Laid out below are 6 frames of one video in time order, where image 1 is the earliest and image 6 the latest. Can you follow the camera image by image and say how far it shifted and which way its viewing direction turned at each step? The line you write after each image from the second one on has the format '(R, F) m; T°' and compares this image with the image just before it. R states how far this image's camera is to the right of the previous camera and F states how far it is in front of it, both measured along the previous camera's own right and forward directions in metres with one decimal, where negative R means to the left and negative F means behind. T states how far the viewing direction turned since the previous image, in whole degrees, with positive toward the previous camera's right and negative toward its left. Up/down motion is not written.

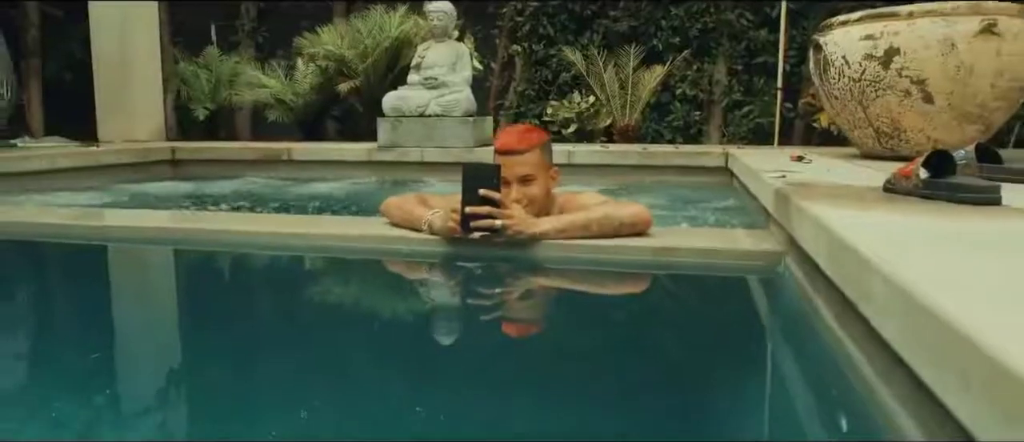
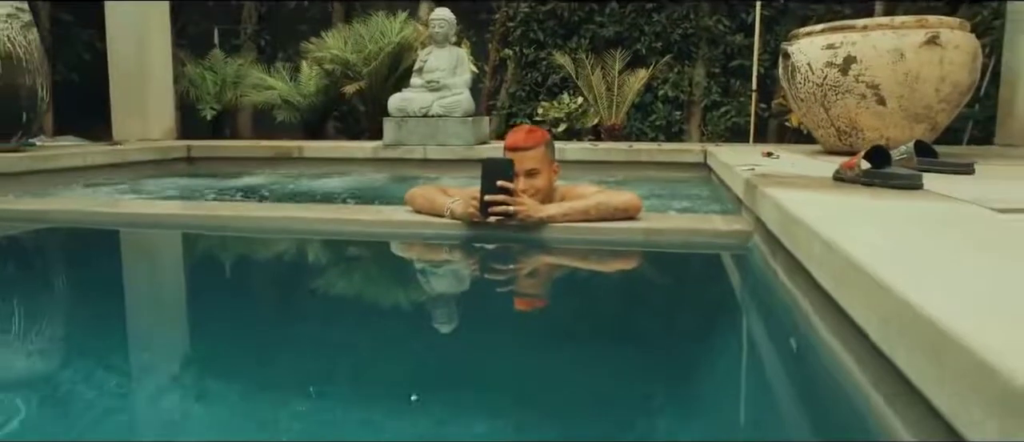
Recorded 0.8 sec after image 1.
(-0.1, -0.3) m; +1°
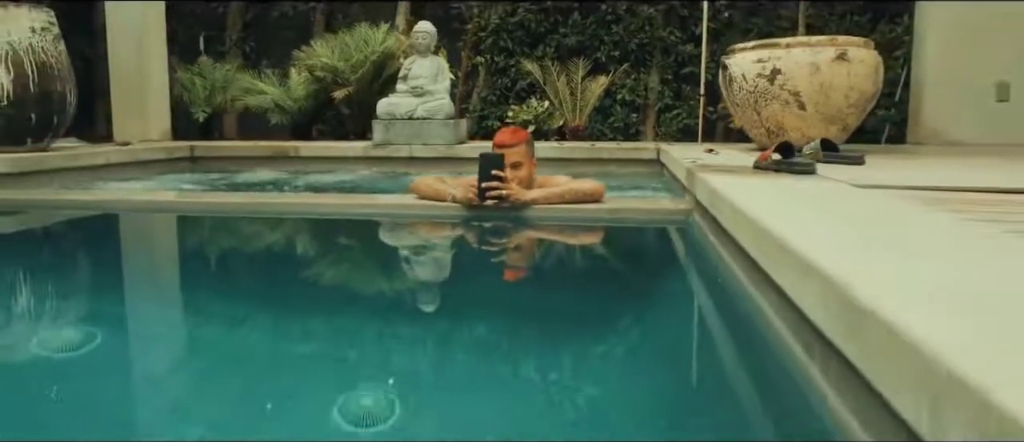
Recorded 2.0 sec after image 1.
(-0.1, -0.5) m; +3°
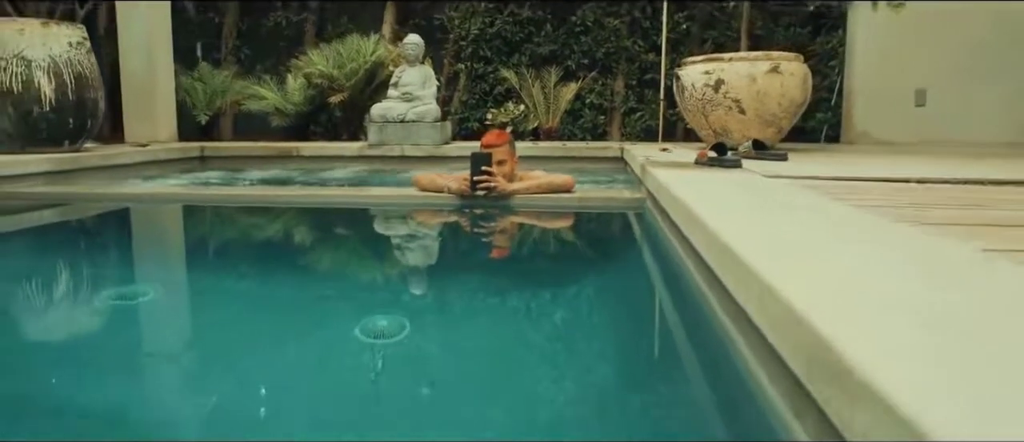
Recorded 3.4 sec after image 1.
(-0.1, -0.5) m; +2°
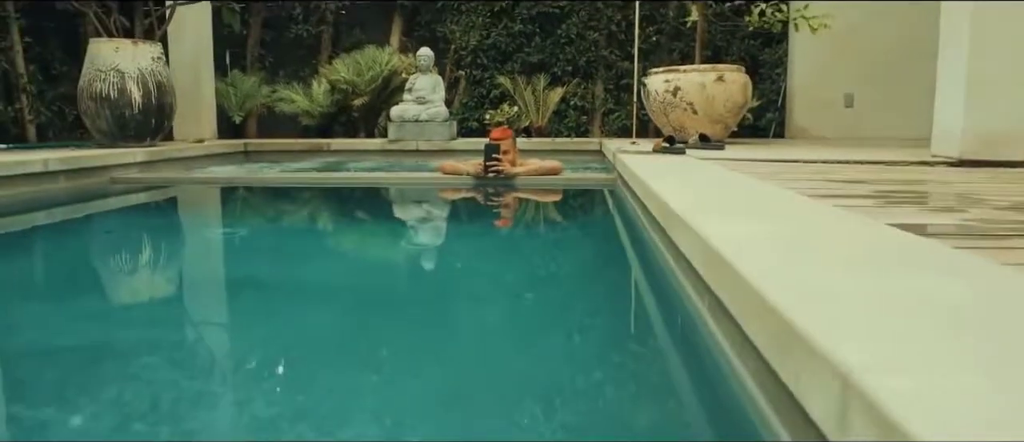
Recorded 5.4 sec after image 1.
(-0.1, -1.0) m; +1°
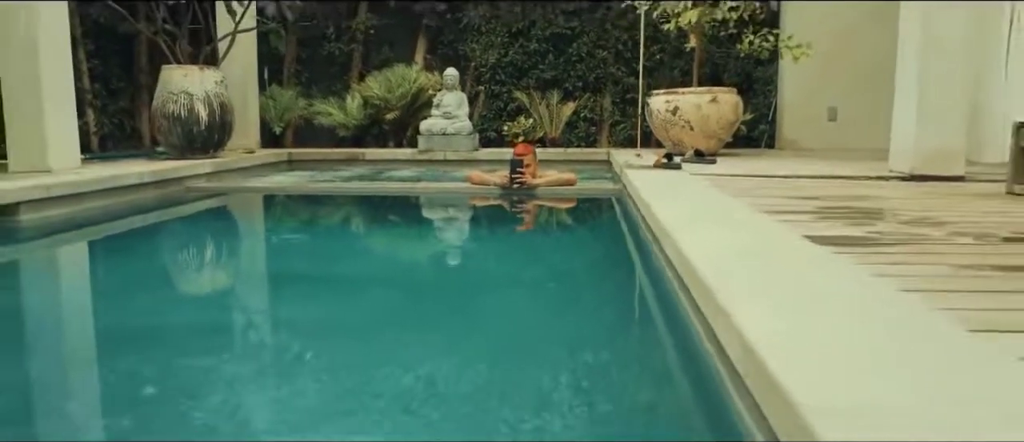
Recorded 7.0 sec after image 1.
(-0.1, -0.7) m; 0°
